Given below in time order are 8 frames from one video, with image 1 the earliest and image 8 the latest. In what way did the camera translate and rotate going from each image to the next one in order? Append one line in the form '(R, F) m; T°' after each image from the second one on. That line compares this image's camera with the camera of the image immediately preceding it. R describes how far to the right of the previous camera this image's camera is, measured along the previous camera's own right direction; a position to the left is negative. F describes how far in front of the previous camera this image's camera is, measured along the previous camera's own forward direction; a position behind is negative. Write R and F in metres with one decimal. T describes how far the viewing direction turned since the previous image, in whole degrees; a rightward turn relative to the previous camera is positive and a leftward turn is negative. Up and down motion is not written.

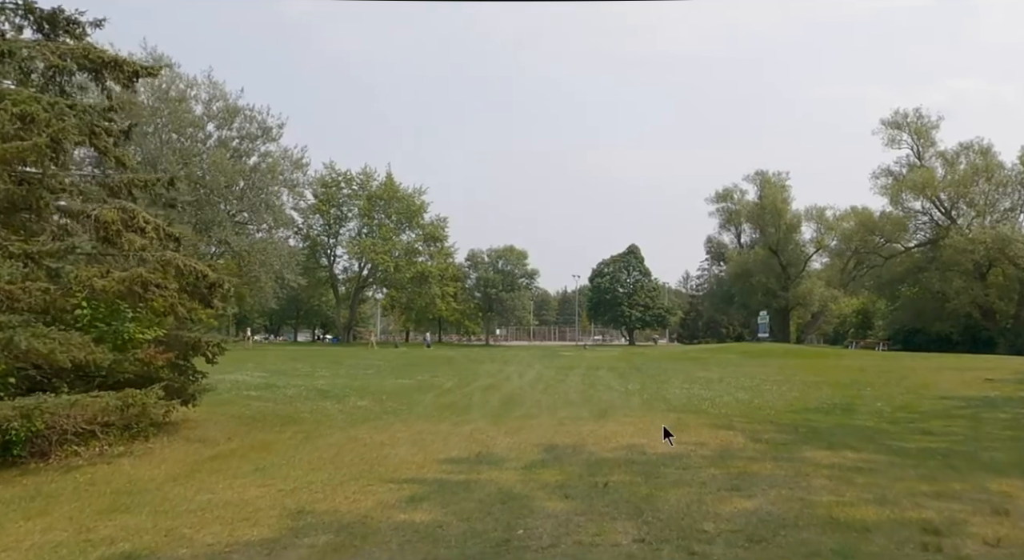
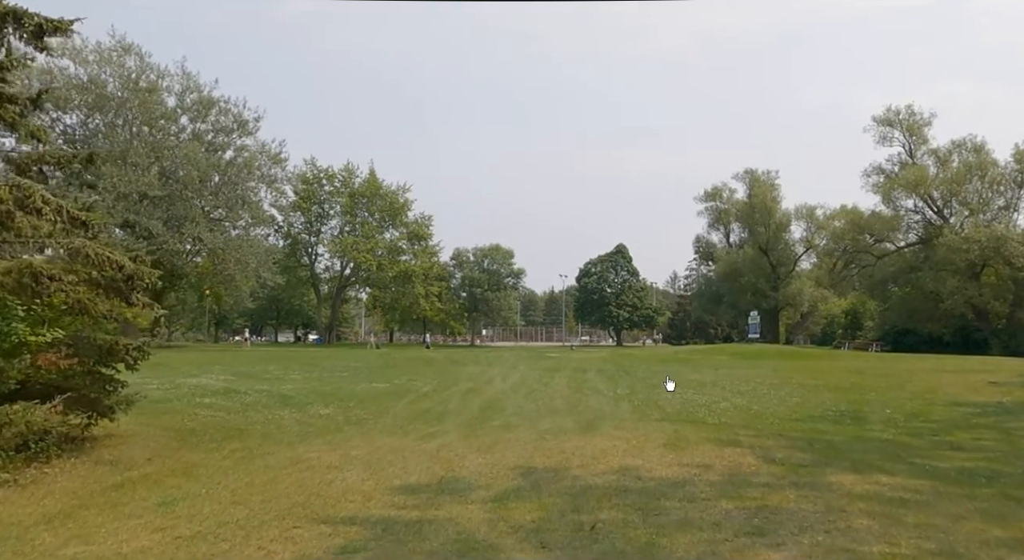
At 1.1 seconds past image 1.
(+0.2, +1.3) m; +1°
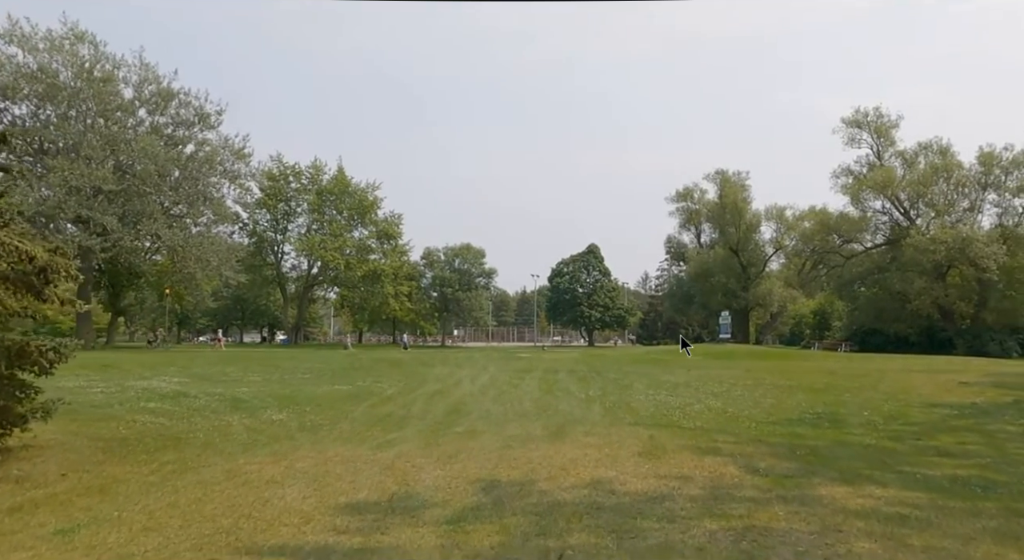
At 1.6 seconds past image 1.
(+0.1, +0.7) m; +2°
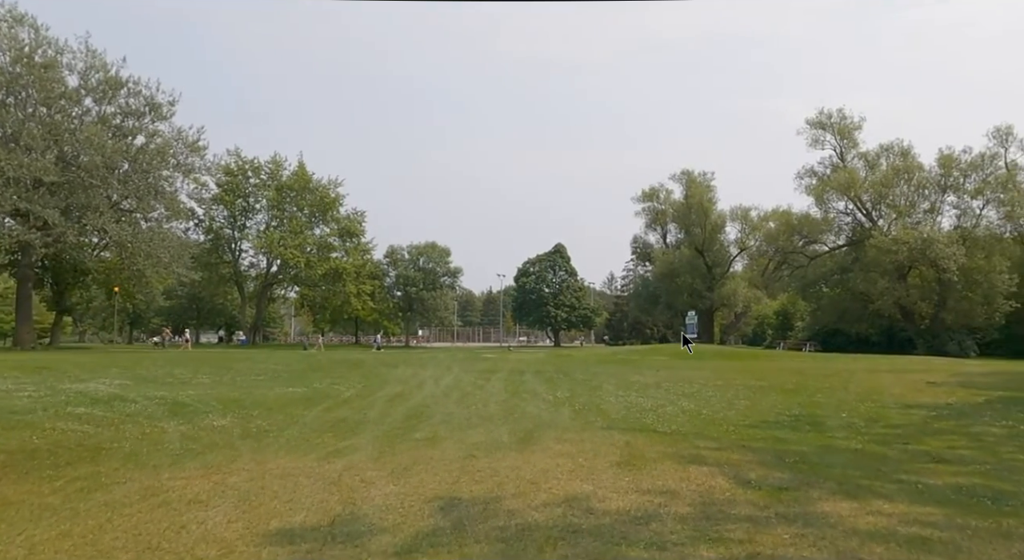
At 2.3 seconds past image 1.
(0.0, +0.8) m; +3°
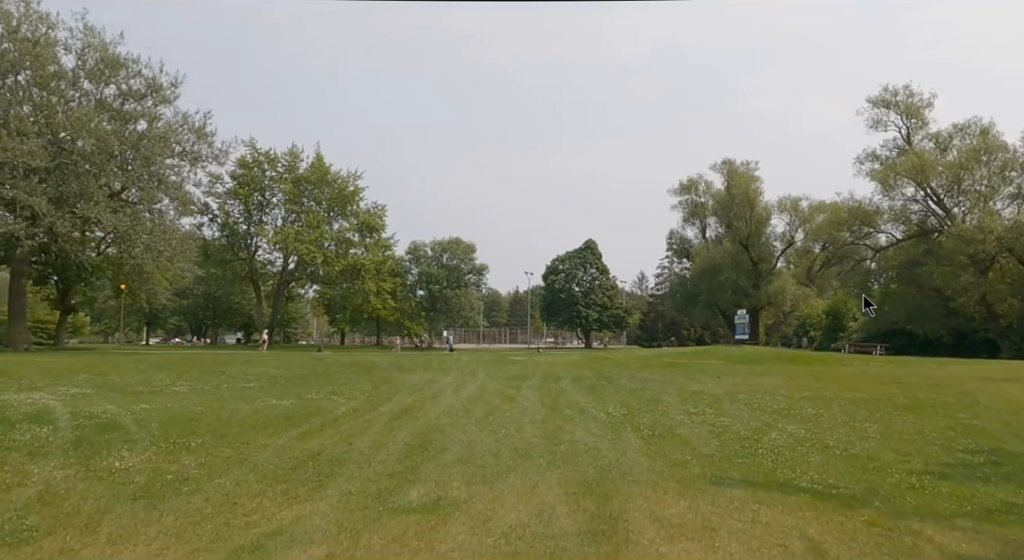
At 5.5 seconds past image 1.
(-0.3, +4.1) m; -2°
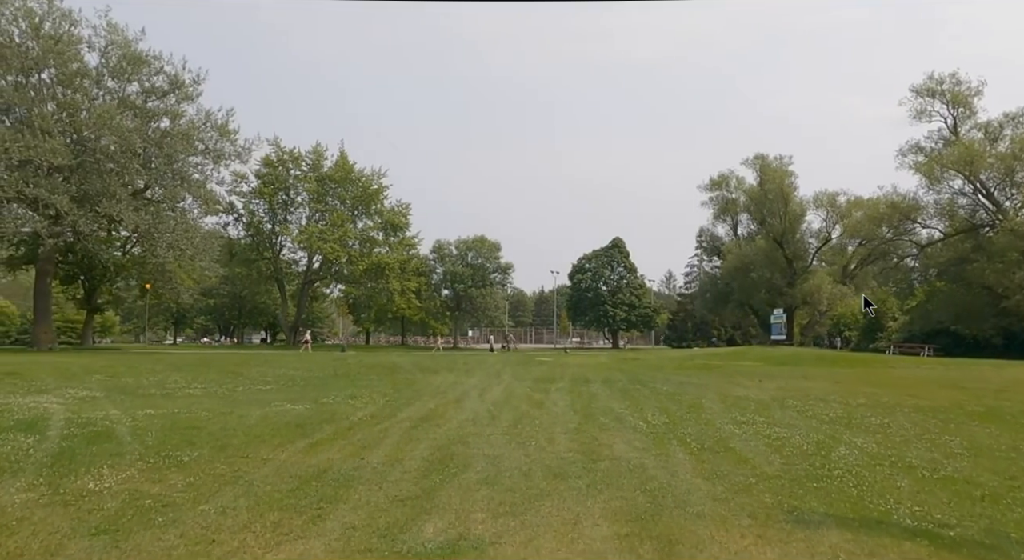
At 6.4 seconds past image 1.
(-0.1, +1.2) m; -2°
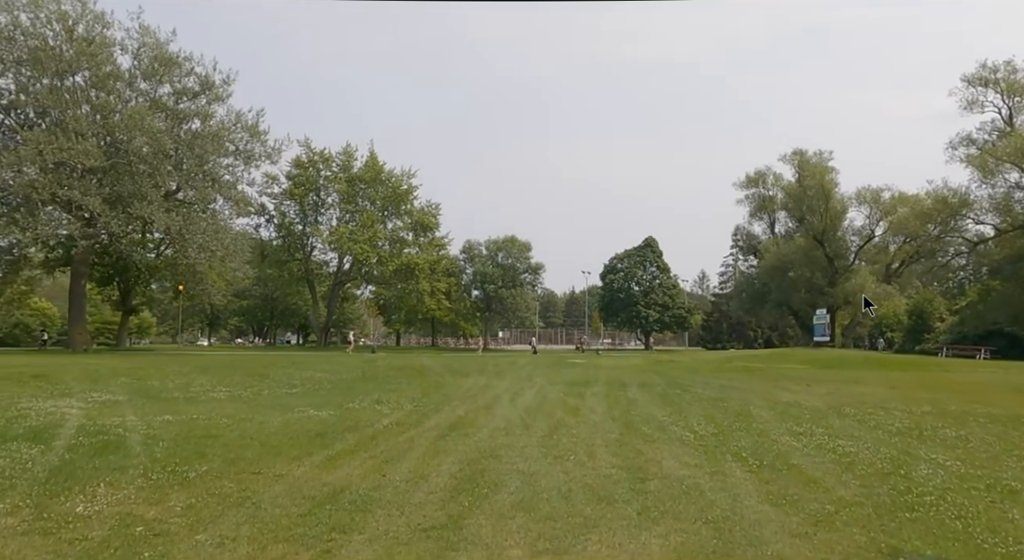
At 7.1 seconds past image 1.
(-0.1, +0.9) m; -2°
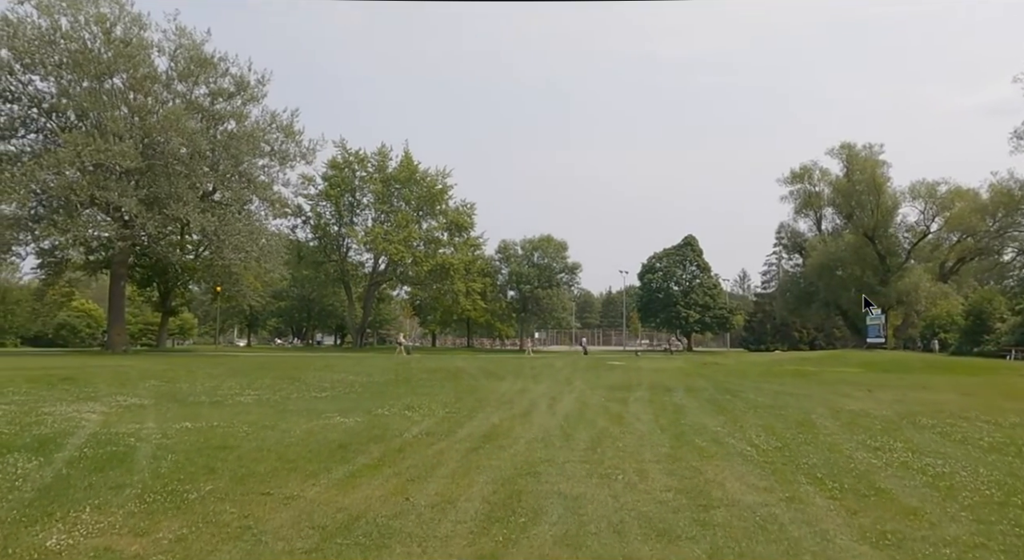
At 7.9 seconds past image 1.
(0.0, +1.0) m; -3°
